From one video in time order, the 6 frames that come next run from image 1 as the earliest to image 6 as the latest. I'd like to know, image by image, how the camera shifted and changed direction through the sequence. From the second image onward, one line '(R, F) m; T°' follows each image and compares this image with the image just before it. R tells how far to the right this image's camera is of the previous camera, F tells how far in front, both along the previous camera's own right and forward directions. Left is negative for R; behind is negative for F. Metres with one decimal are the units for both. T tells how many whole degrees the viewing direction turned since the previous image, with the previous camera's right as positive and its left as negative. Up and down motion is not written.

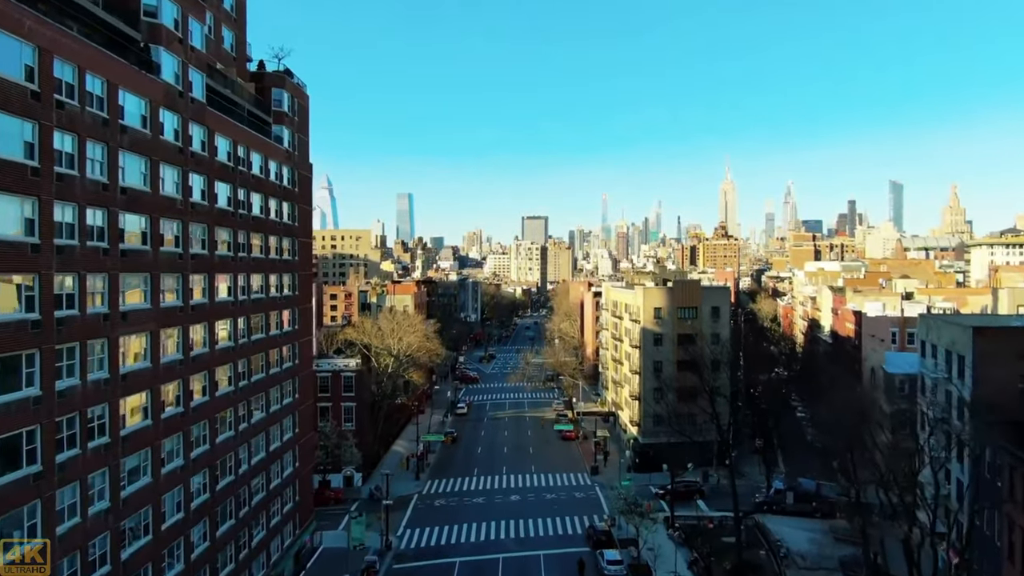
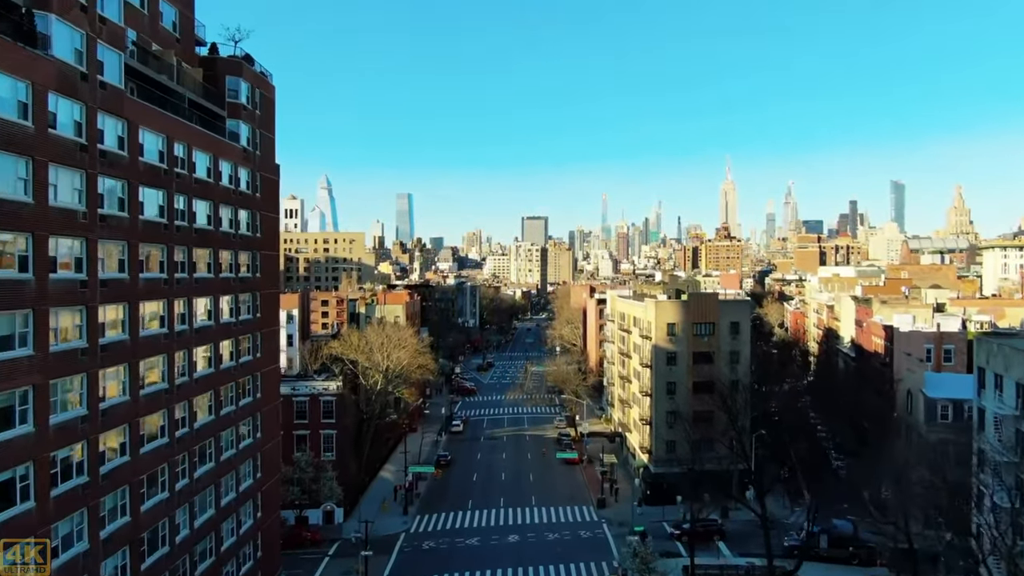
(+0.1, +6.3) m; 0°
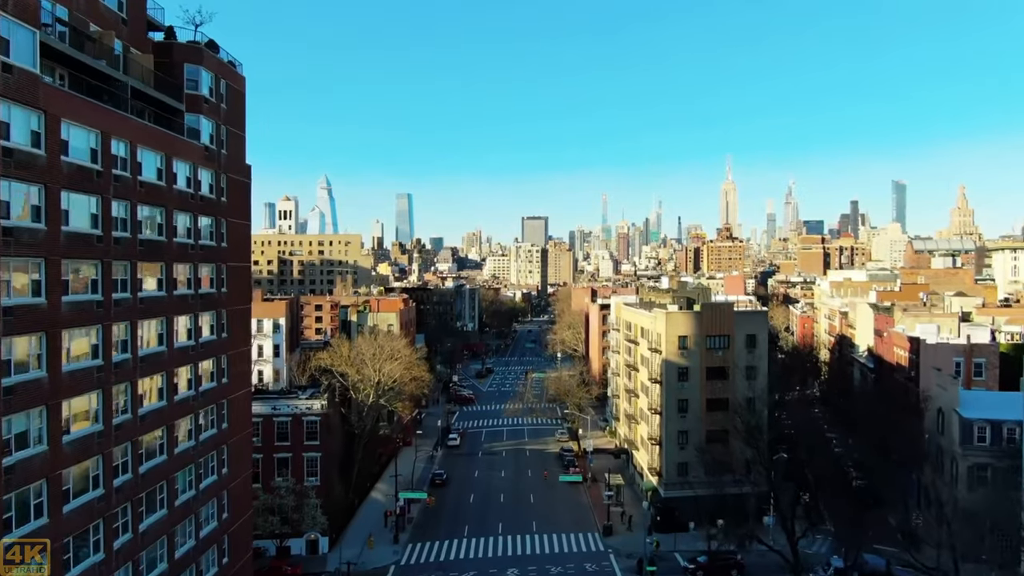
(+0.1, +4.4) m; 0°
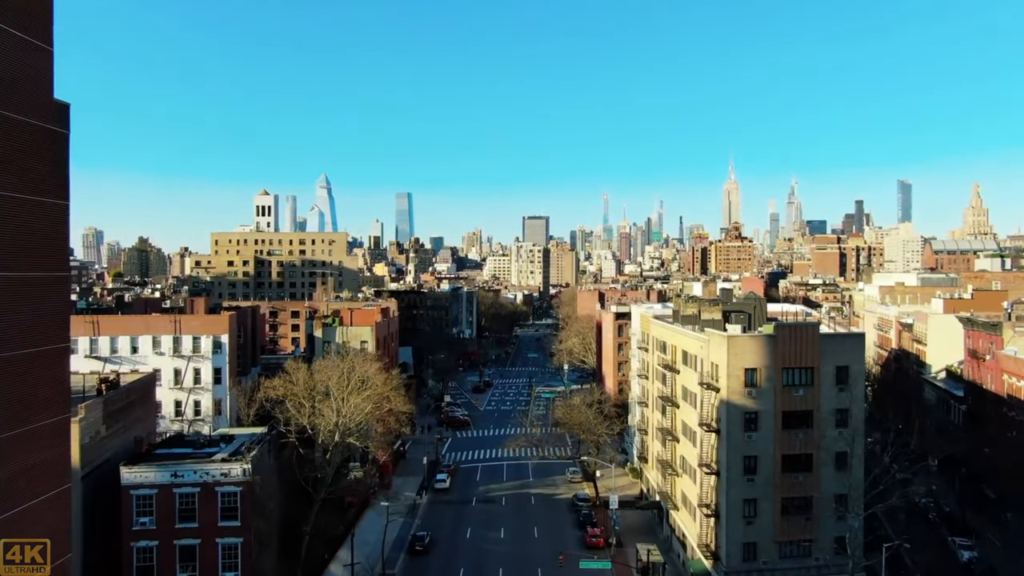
(-0.1, +15.7) m; 0°
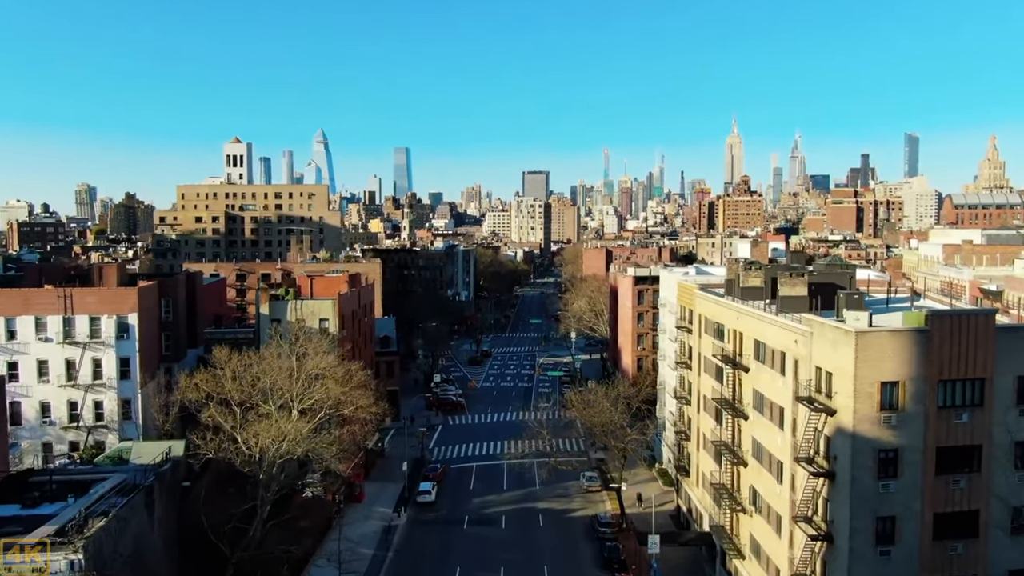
(-0.1, +15.1) m; 0°
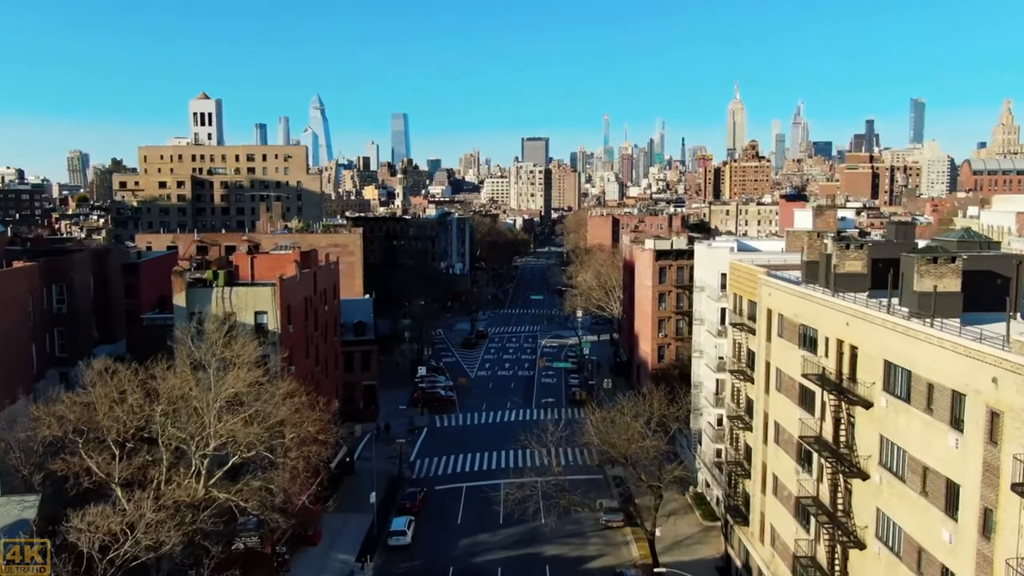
(0.0, +13.1) m; 0°
